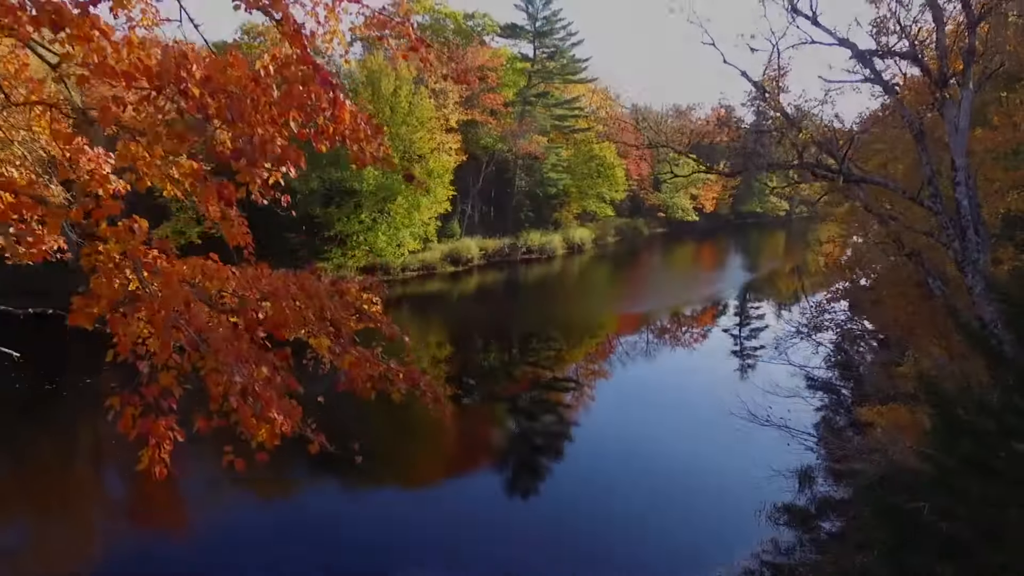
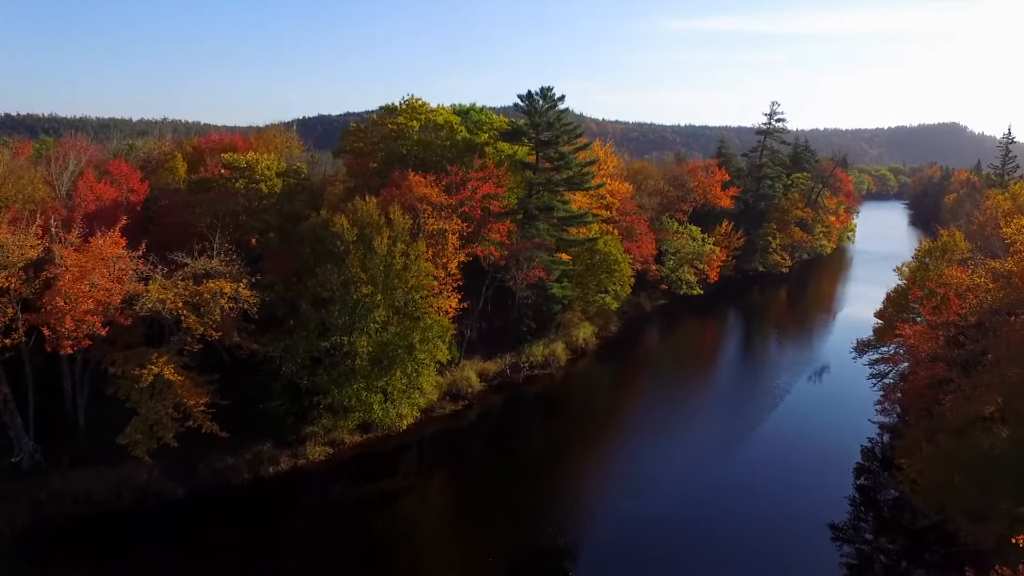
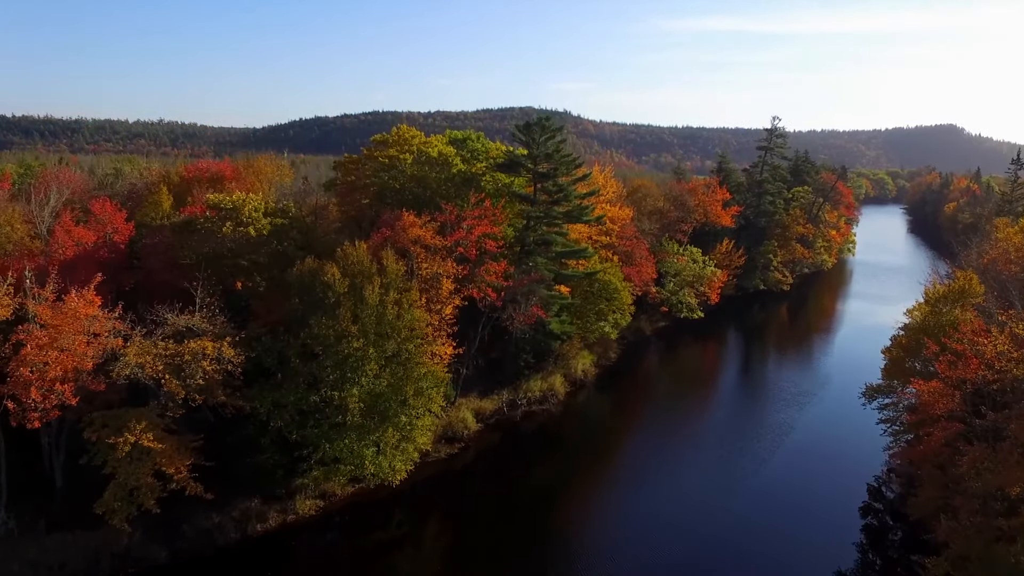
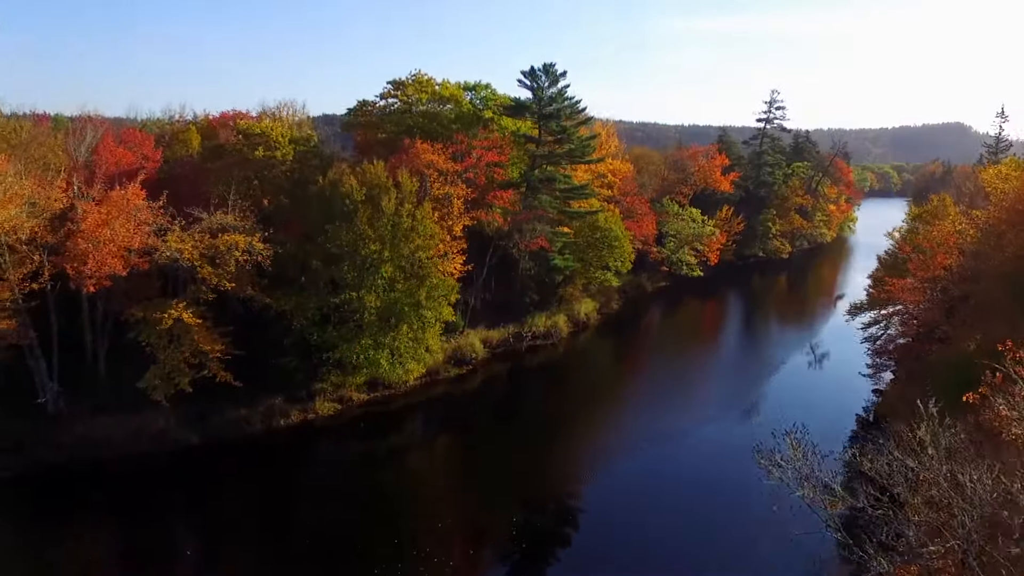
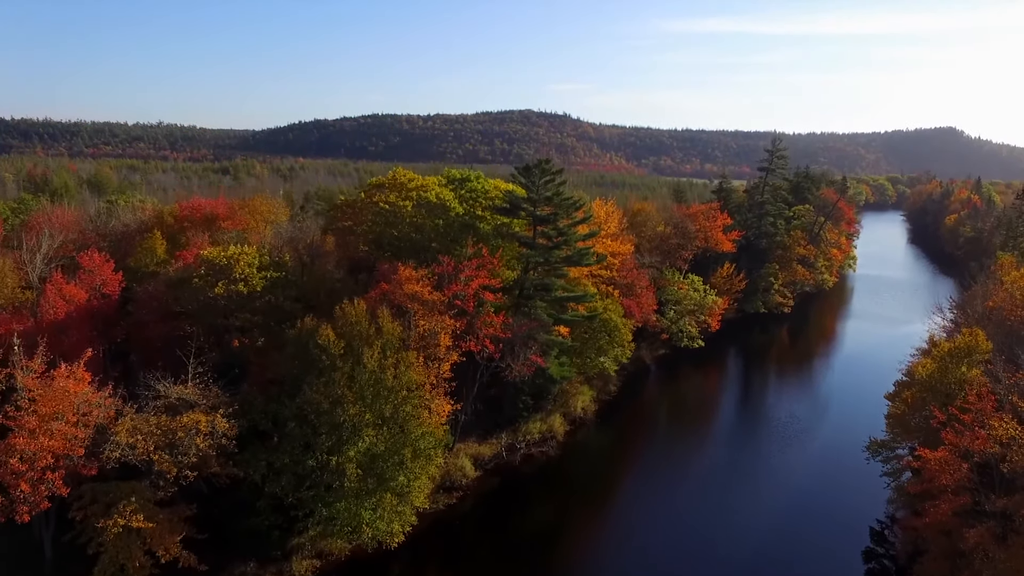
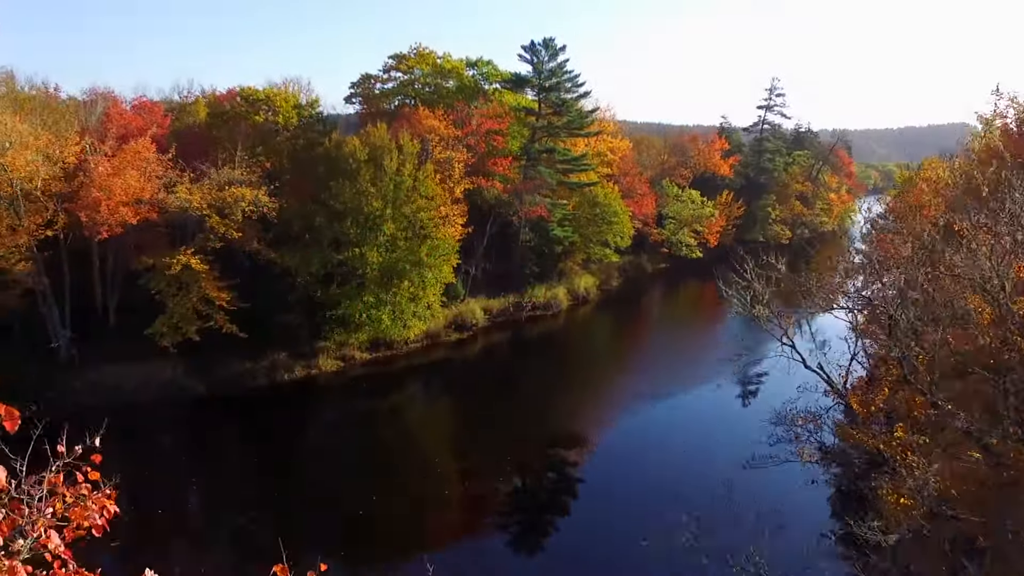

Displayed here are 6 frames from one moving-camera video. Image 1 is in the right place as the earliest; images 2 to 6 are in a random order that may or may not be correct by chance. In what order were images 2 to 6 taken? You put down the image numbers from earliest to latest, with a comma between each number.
6, 4, 2, 3, 5
